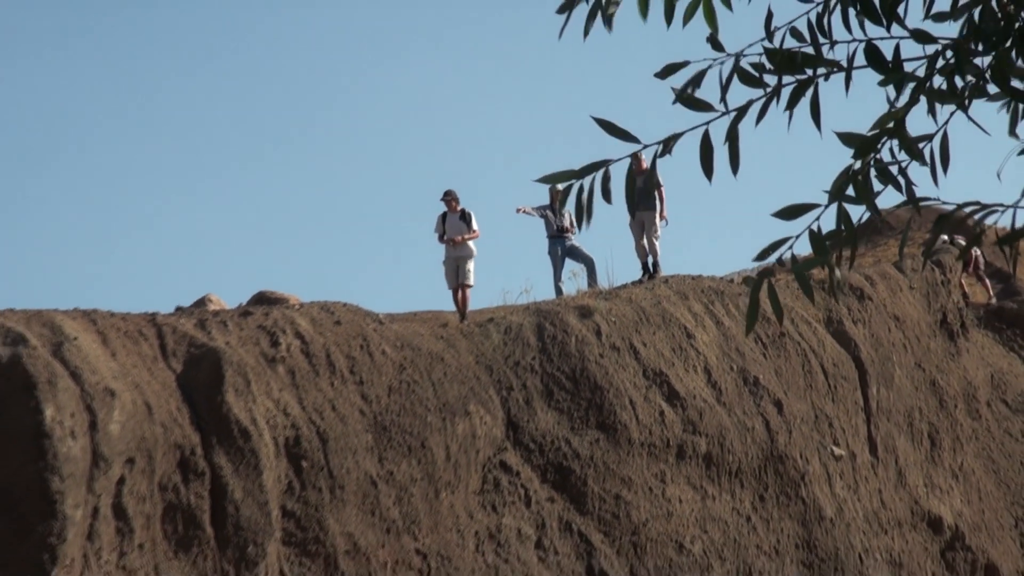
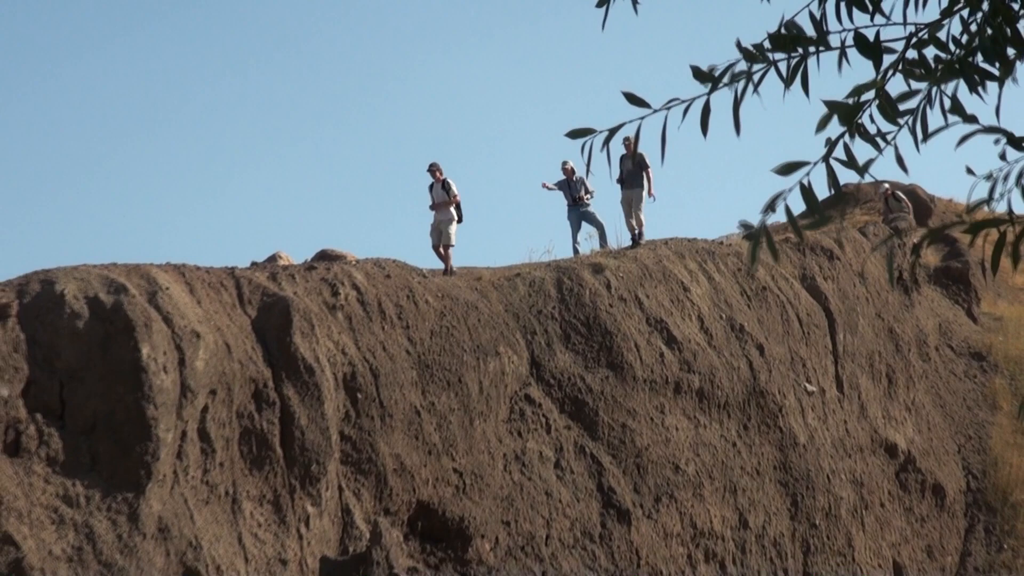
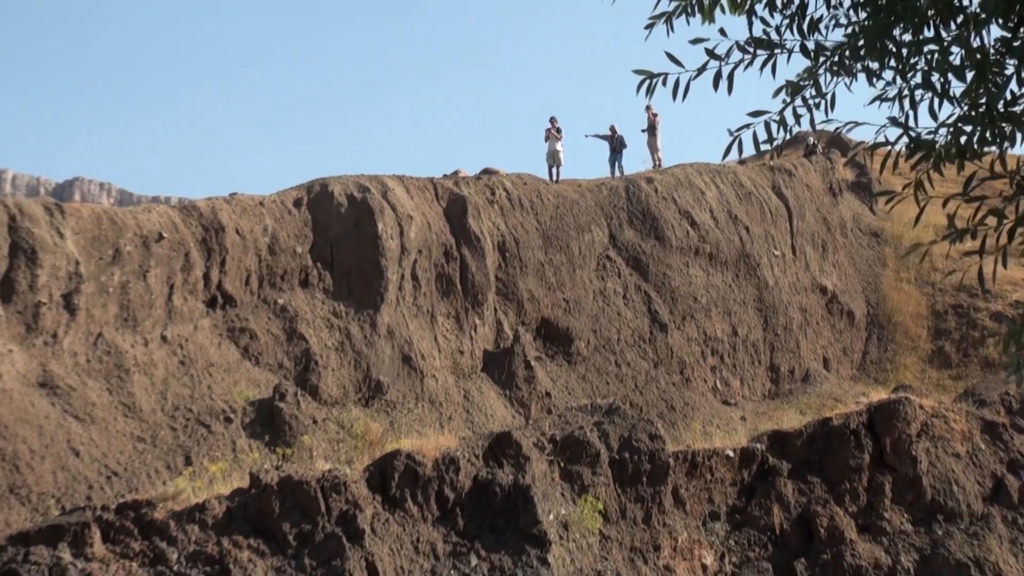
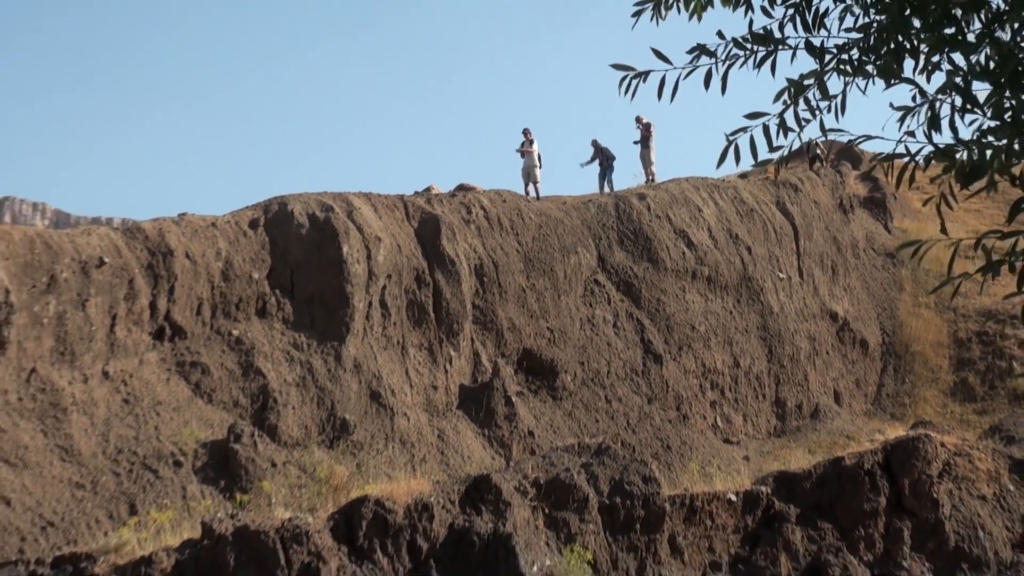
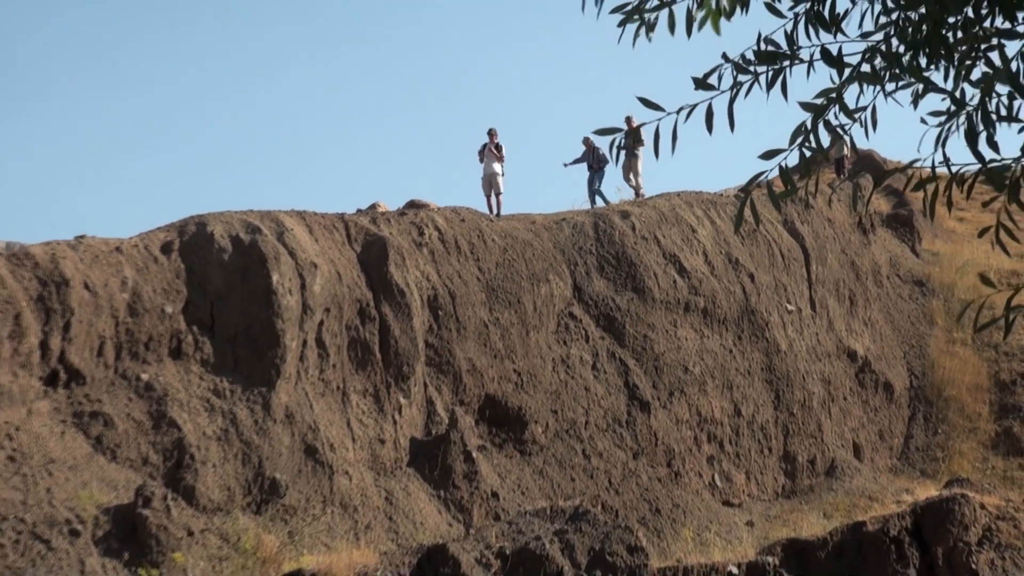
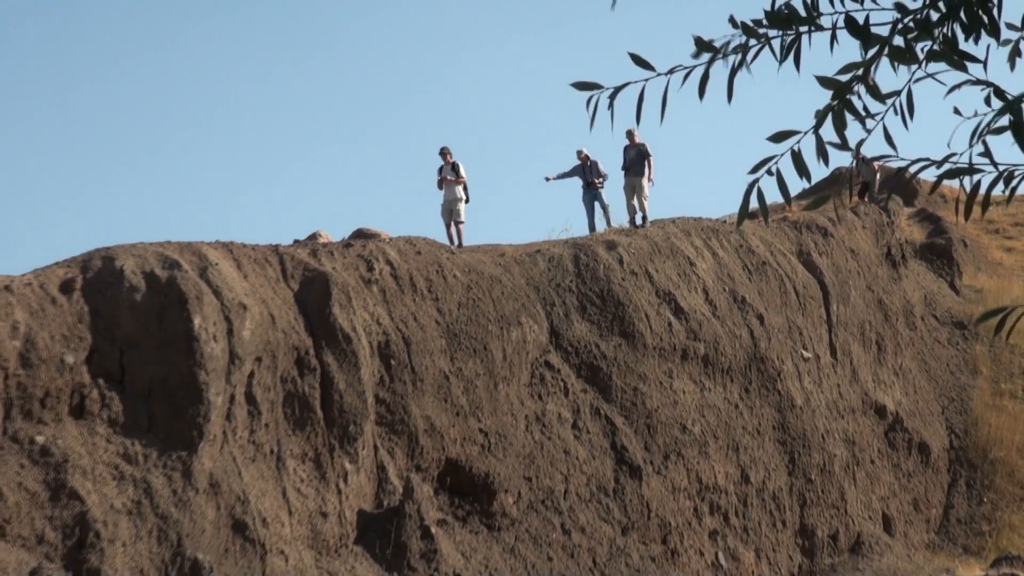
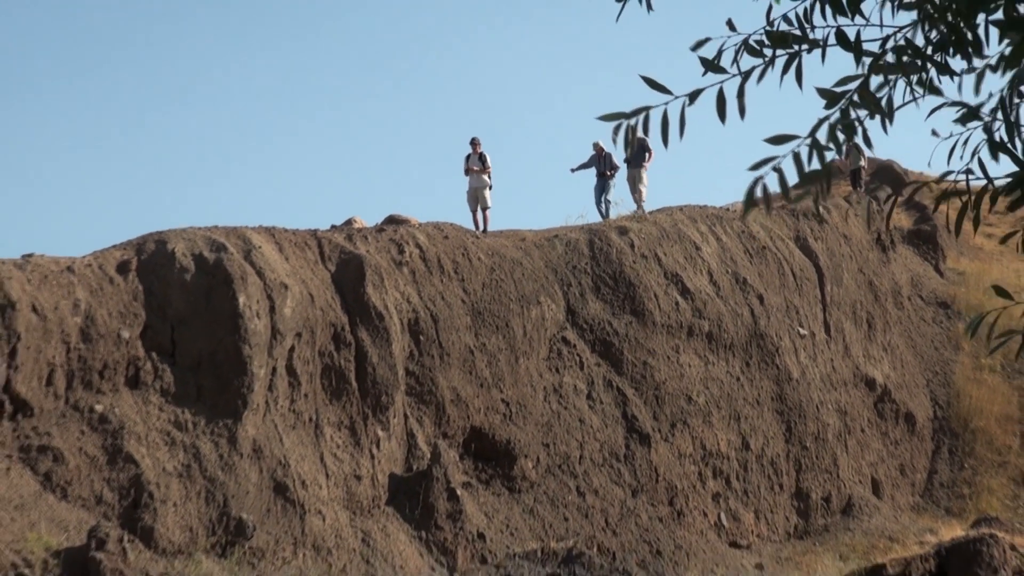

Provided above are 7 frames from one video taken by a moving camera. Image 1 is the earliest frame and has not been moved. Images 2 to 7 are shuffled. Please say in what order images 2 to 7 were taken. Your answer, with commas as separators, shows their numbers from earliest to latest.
2, 6, 7, 5, 4, 3
